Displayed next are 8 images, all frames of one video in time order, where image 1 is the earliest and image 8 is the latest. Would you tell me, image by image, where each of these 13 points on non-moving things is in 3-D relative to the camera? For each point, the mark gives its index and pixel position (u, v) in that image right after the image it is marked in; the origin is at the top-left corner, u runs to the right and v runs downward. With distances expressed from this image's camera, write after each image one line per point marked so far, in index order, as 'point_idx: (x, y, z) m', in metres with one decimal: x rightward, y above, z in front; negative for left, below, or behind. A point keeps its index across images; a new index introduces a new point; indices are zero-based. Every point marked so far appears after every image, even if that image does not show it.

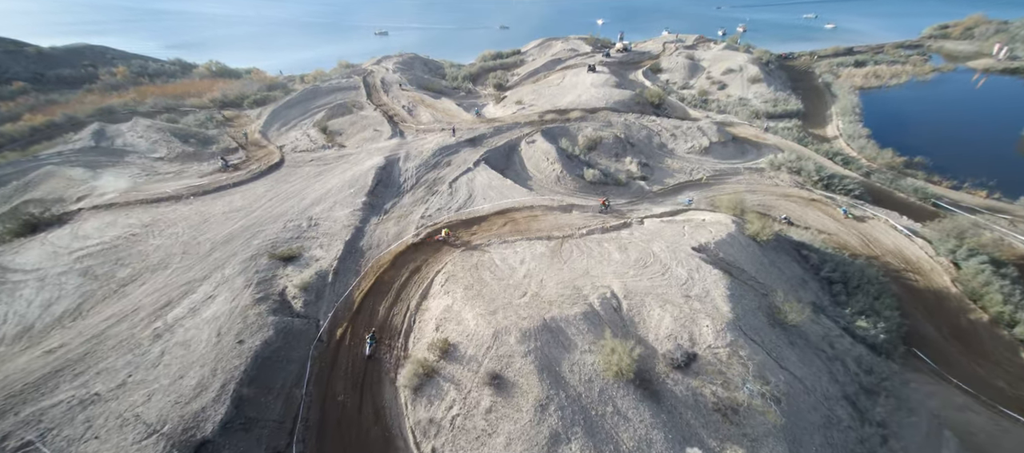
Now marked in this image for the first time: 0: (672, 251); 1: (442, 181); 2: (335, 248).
0: (+5.8, -0.9, +13.5) m
1: (-3.7, +2.3, +19.3) m
2: (-6.4, -0.8, +13.4) m
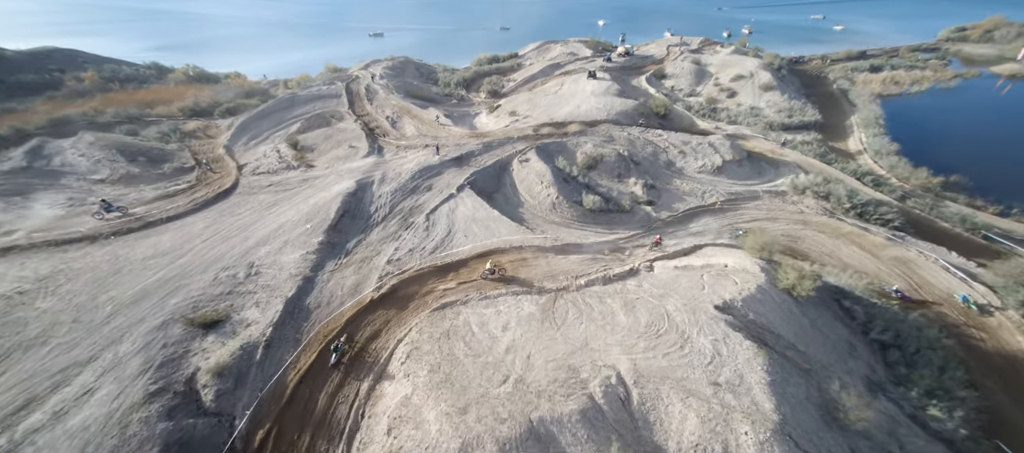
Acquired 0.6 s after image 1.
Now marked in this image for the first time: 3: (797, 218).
0: (+5.3, -2.5, +10.9) m
1: (-4.2, +0.7, +16.7) m
2: (-7.0, -2.4, +10.8) m
3: (+14.4, +0.4, +18.8) m
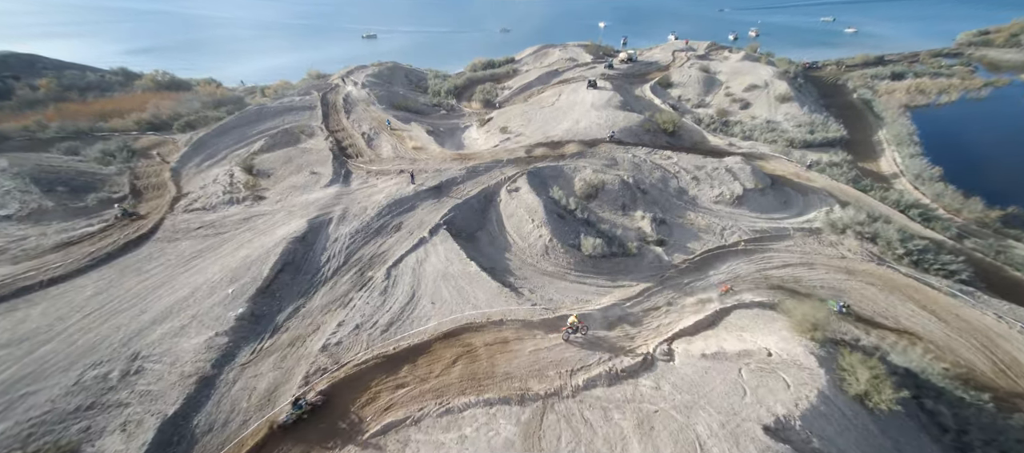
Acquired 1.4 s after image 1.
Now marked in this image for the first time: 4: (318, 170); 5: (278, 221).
0: (+4.6, -4.5, +7.8) m
1: (-4.9, -1.3, +13.6) m
2: (-7.6, -4.3, +7.7) m
3: (+13.8, -1.6, +15.7) m
4: (-10.6, +3.0, +19.9) m
5: (-9.6, +0.2, +15.3) m
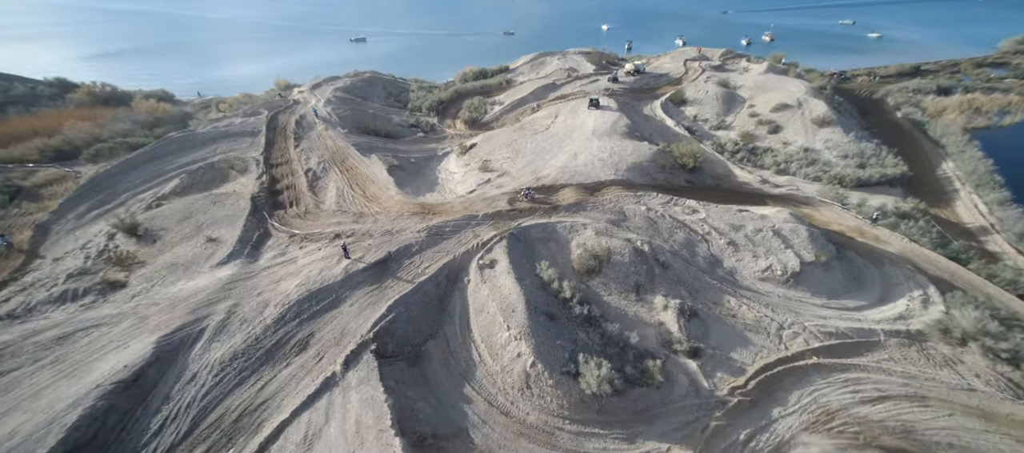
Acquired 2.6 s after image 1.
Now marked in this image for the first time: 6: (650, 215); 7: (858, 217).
0: (+3.5, -7.7, +2.4) m
1: (-5.9, -4.6, +8.3) m
2: (-8.7, -7.6, +2.4) m
3: (+12.7, -4.9, +10.4) m
4: (-11.6, -0.3, +14.6) m
5: (-10.6, -3.0, +10.0) m
6: (+6.2, +0.5, +16.7) m
7: (+16.9, +0.5, +18.2) m
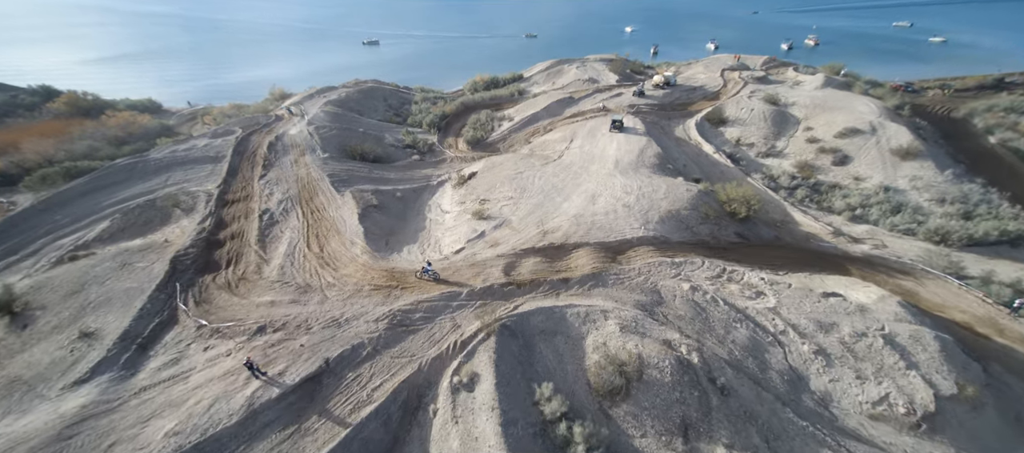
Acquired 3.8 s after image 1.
0: (+2.6, -10.5, -2.1) m
1: (-6.5, -7.1, +4.2) m
2: (-9.6, -10.0, -1.7) m
3: (+12.2, -7.8, +5.5) m
4: (-11.9, -2.8, +10.7) m
5: (-11.2, -5.5, +6.0) m
6: (+6.0, -2.3, +12.1) m
7: (+16.8, -2.5, +13.2) m
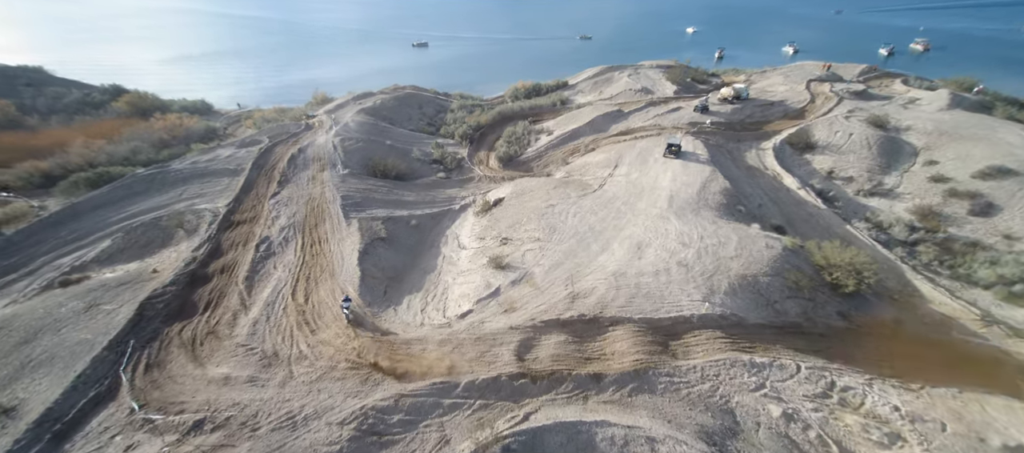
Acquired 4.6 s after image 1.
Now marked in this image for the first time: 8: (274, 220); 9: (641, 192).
0: (+0.8, -12.5, -5.4) m
1: (-7.4, -8.6, +1.8) m
2: (-11.2, -11.4, -3.6) m
3: (+11.3, -10.4, +1.1) m
4: (-11.7, -4.0, +8.9) m
5: (-11.7, -6.7, +4.2) m
6: (+6.3, -4.6, +8.3) m
7: (+17.0, -5.4, +8.2) m
8: (-11.2, +0.3, +17.6) m
9: (+6.2, +1.8, +17.5) m
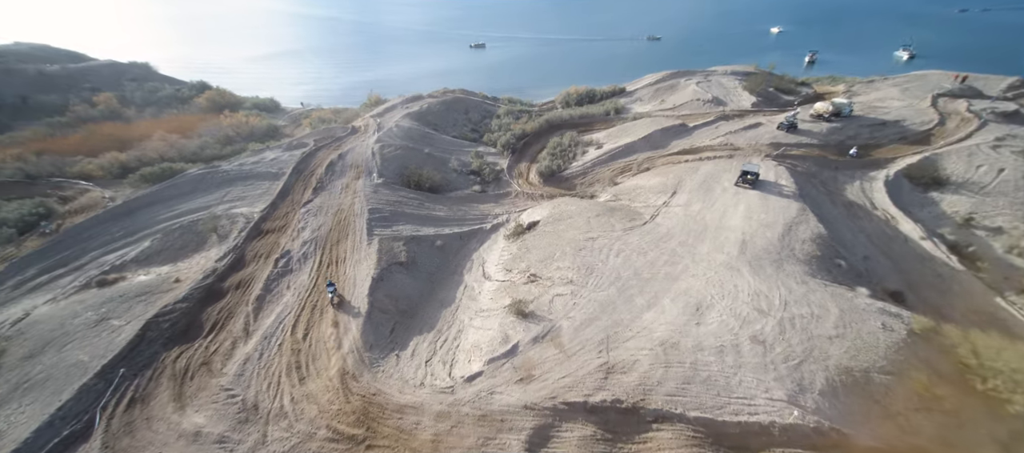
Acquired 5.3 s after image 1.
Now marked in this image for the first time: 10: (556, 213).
0: (-1.7, -13.7, -7.4) m
1: (-8.5, -9.4, +0.8) m
2: (-13.3, -11.8, -4.0) m
3: (+9.7, -12.5, -2.4) m
4: (-11.5, -4.5, +8.4) m
5: (-12.3, -7.2, +3.7) m
6: (+6.1, -6.3, +5.4) m
7: (+16.6, -7.9, +3.8) m
8: (-9.6, -0.2, +16.9) m
9: (+7.7, 0.0, +14.5) m
10: (+2.4, +0.6, +18.3) m
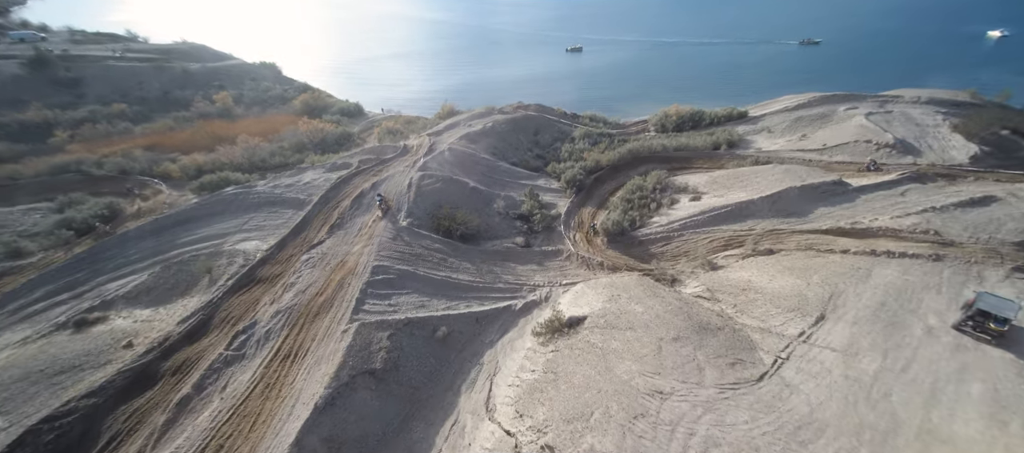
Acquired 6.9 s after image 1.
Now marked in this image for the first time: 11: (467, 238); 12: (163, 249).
0: (-7.7, -16.3, -11.7) m
1: (-12.0, -11.3, -2.2) m
2: (-17.9, -13.1, -5.8) m
3: (+4.6, -16.5, -9.4) m
4: (-12.6, -6.3, +5.8) m
5: (-14.7, -8.8, +1.5) m
6: (+3.5, -10.1, -1.1) m
7: (+13.3, -12.9, -4.9) m
8: (-8.3, -2.4, +13.6) m
9: (+8.0, -4.2, +7.4) m
10: (+3.7, -3.0, +12.3) m
11: (-2.0, -0.7, +17.1) m
12: (-15.8, -1.0, +16.5) m
